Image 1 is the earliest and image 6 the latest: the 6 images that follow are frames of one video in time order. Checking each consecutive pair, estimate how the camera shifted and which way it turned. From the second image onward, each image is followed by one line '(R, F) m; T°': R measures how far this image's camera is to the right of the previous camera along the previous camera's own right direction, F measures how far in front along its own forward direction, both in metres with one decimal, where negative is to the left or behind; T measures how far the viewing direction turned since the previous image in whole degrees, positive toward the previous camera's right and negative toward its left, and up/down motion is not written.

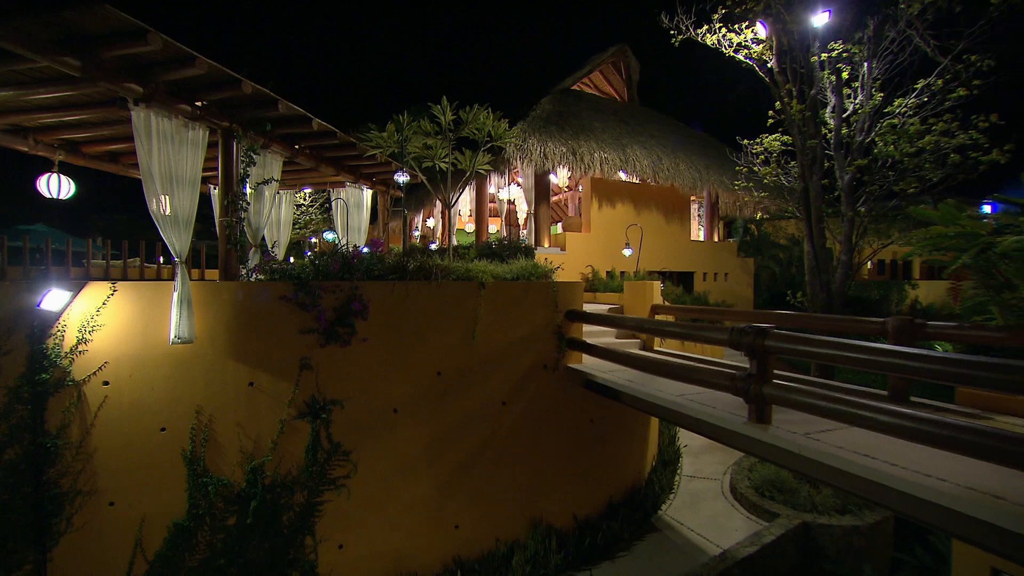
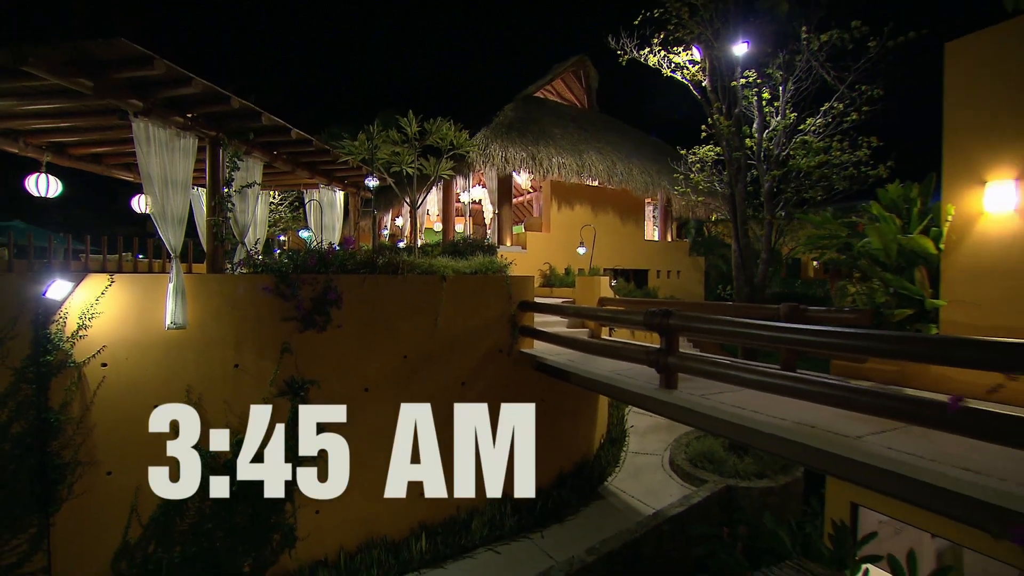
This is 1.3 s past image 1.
(+0.1, -0.6) m; +3°
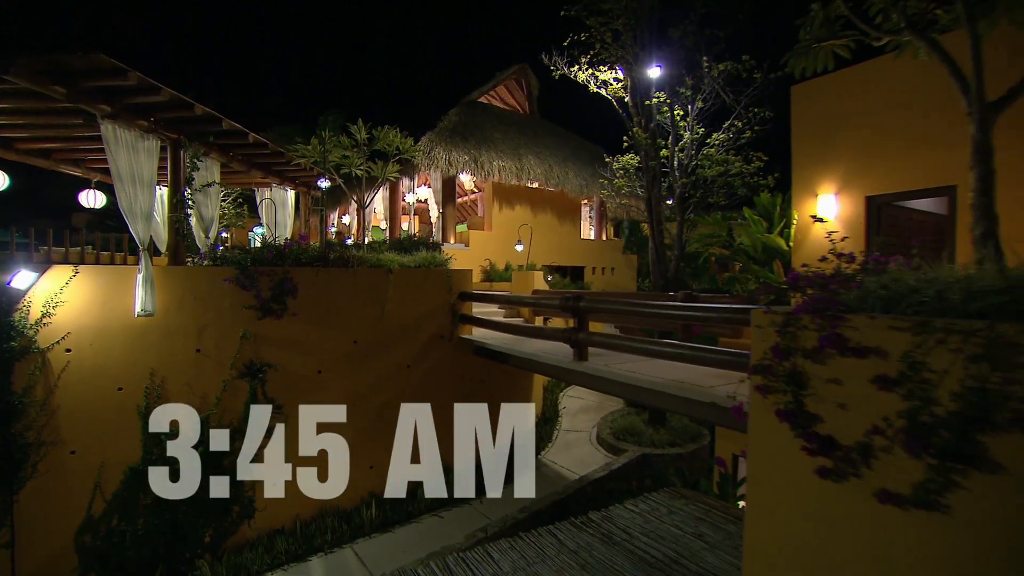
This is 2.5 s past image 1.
(+0.1, -0.7) m; +6°
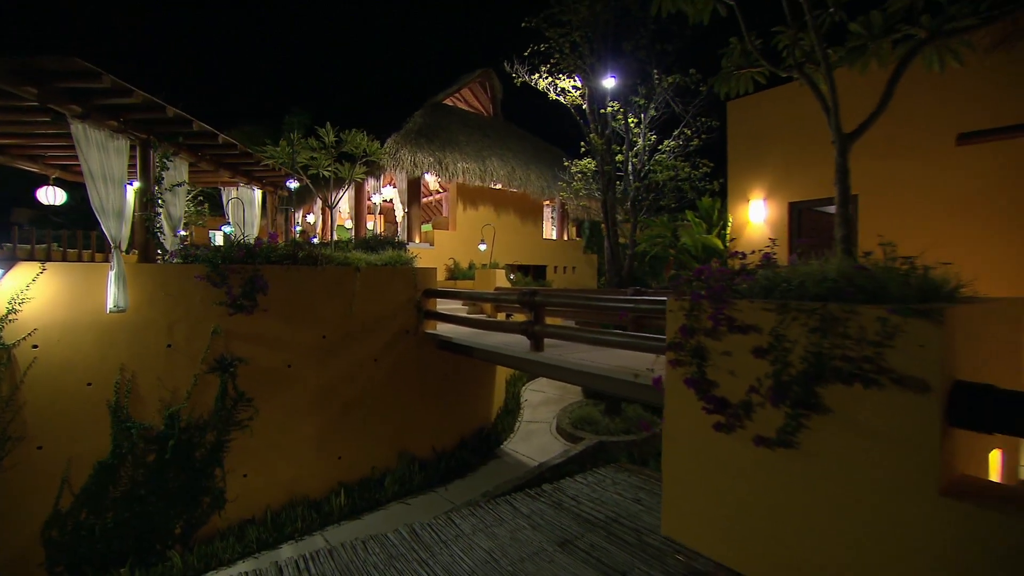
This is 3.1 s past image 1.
(0.0, -0.3) m; +4°
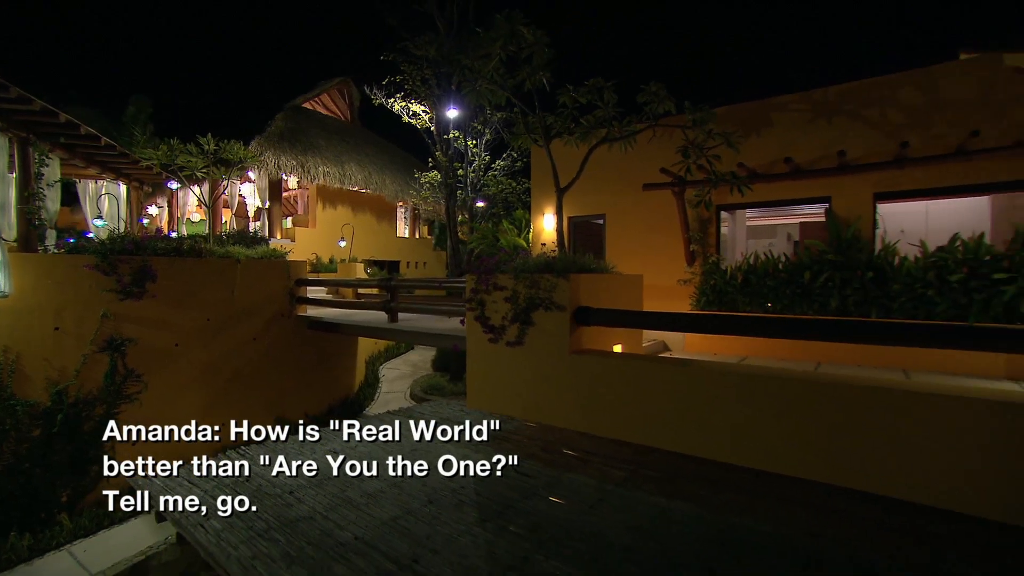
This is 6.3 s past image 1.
(-0.1, -1.6) m; +15°
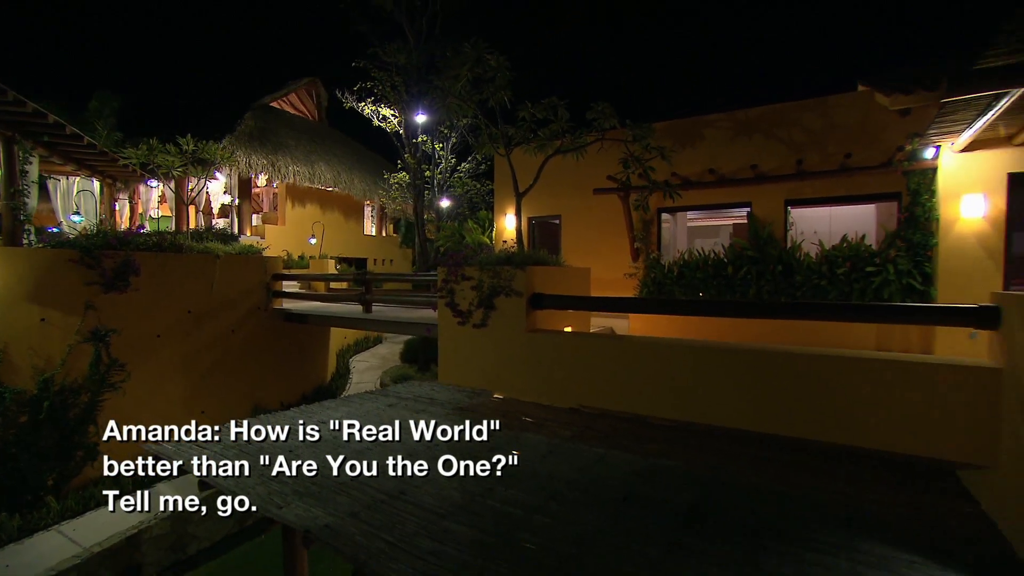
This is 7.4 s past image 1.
(0.0, -0.6) m; +4°
